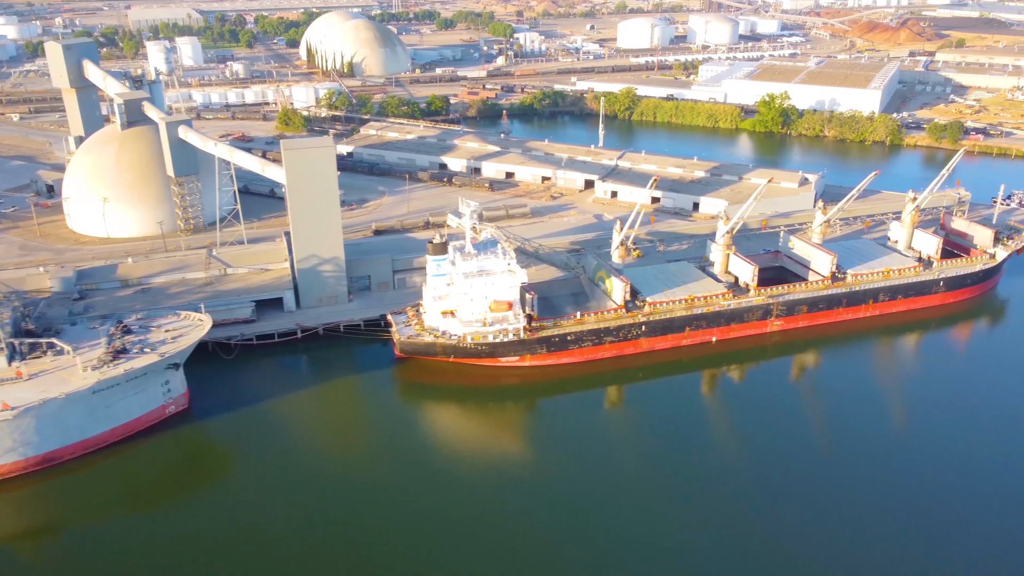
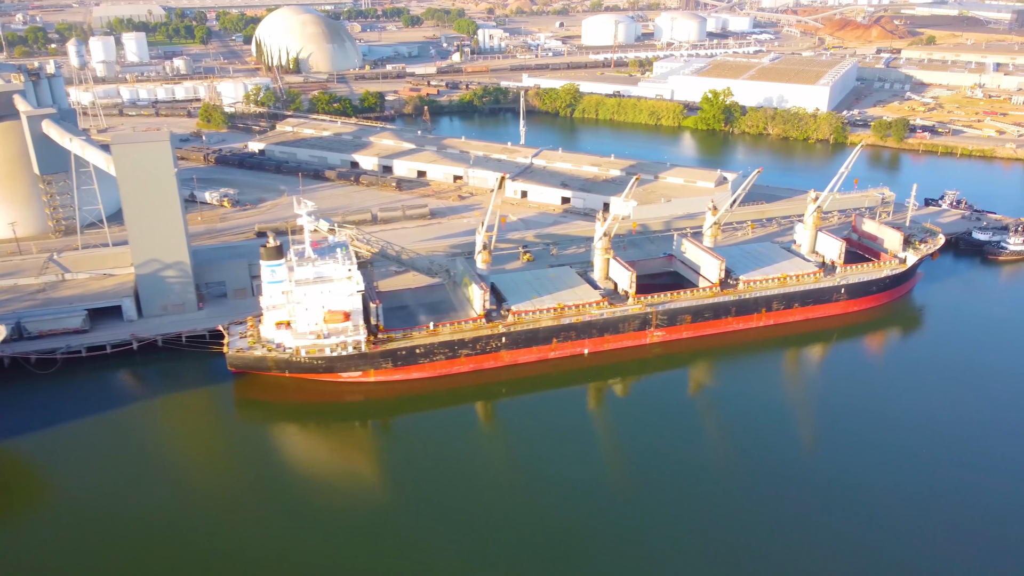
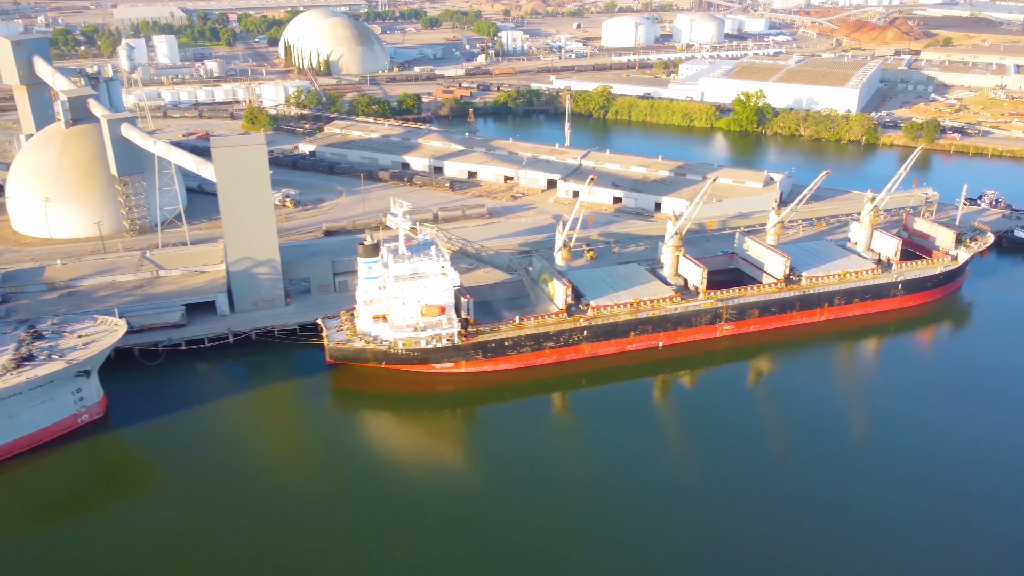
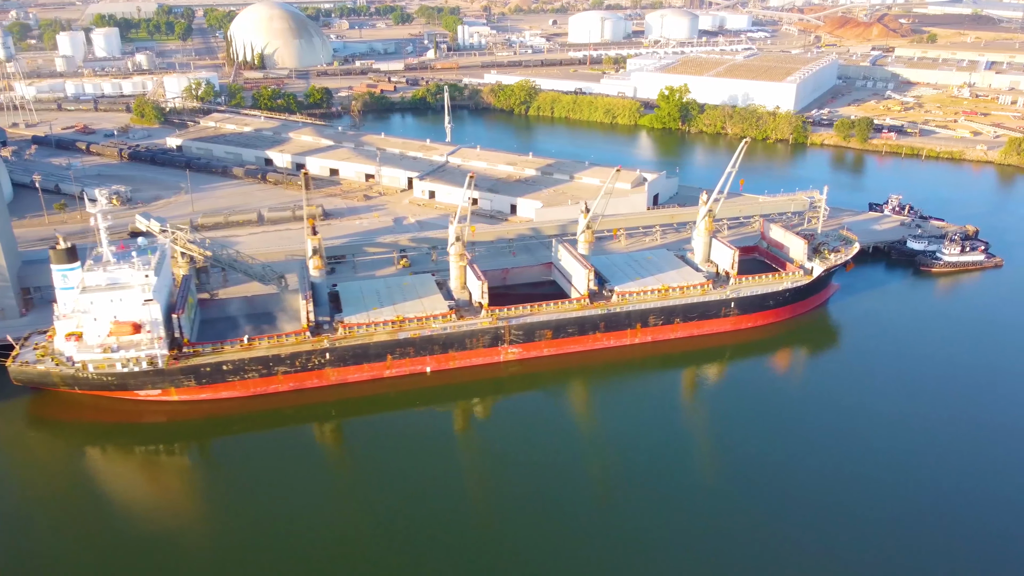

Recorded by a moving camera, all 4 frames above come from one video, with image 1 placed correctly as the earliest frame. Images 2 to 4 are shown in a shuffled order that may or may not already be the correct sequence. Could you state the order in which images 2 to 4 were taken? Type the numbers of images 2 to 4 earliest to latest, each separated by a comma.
3, 2, 4
